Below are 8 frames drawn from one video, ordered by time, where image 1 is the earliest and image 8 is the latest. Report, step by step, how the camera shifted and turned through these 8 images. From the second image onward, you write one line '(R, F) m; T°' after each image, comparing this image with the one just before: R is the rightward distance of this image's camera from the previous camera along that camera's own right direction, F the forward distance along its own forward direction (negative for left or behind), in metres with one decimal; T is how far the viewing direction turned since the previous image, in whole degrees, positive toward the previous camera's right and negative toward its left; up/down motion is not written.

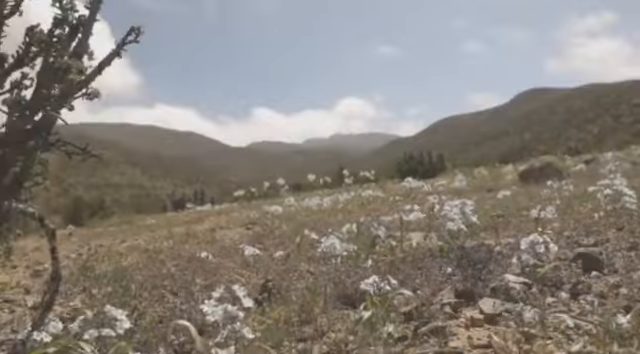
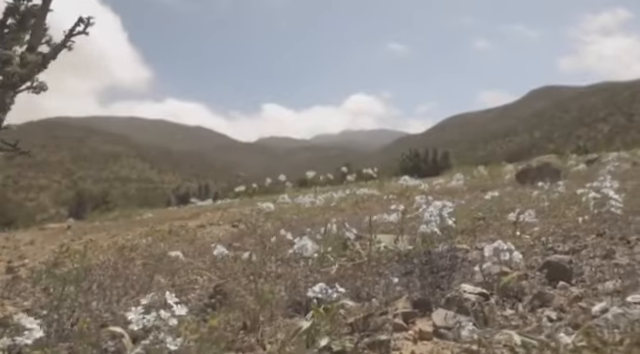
(+0.5, +0.2) m; -1°
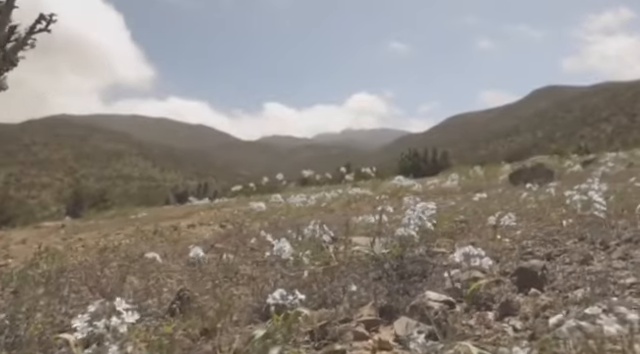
(+0.3, +0.1) m; 0°
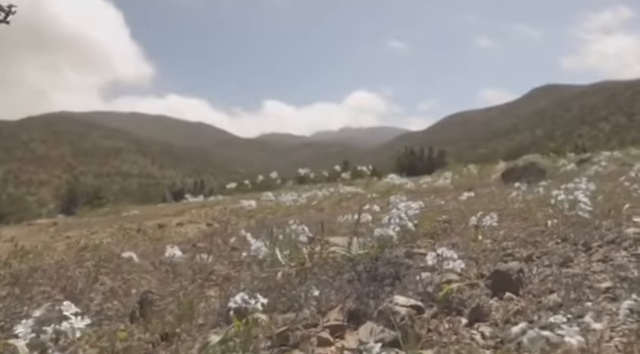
(+0.3, +0.2) m; 0°
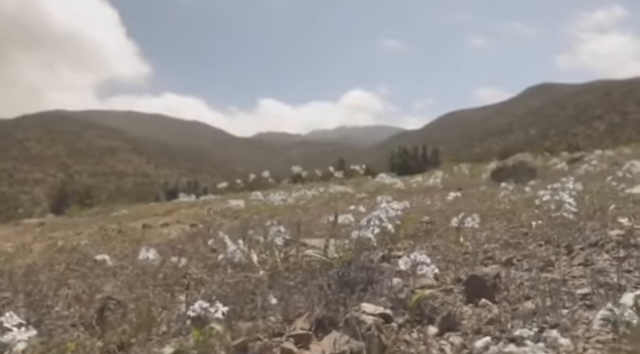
(+0.2, +0.2) m; +1°
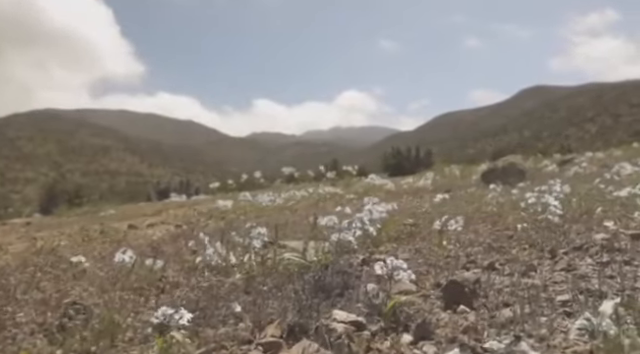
(+0.2, +0.1) m; +1°
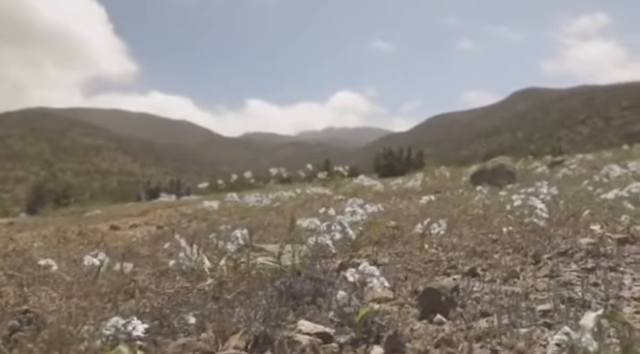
(+0.2, +0.2) m; +1°
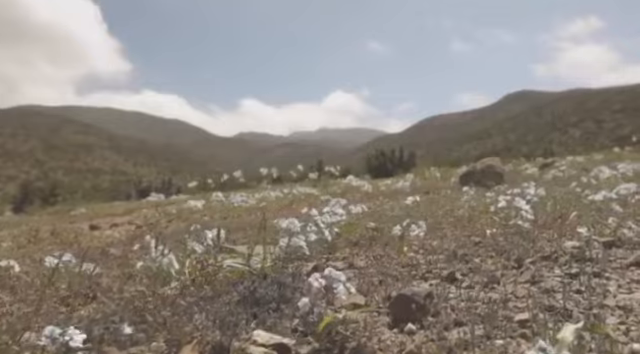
(+0.2, +0.3) m; +1°
